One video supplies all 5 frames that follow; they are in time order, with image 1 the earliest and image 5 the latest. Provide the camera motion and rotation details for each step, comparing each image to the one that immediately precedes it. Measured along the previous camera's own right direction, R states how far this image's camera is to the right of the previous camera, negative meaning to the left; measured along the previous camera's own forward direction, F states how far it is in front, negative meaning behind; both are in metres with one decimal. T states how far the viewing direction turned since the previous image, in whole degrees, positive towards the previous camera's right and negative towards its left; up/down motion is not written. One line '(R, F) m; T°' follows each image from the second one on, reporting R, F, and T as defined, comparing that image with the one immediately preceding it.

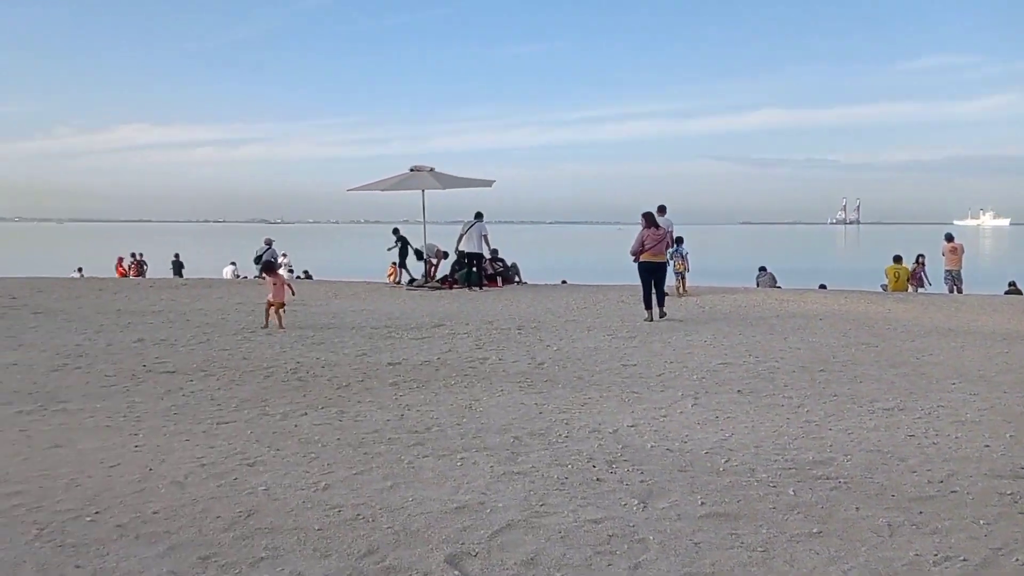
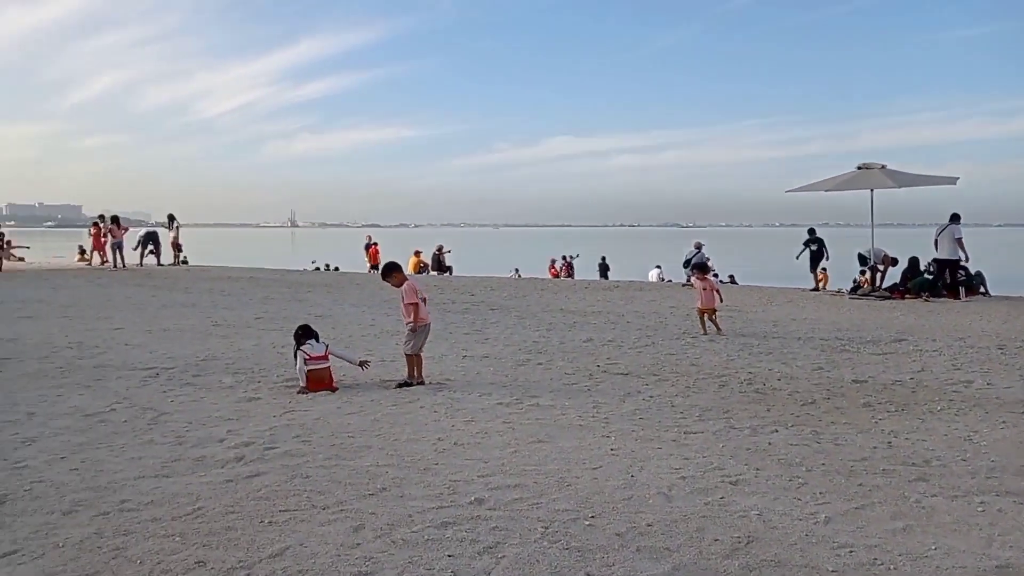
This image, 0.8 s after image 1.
(-0.5, +0.3) m; -26°
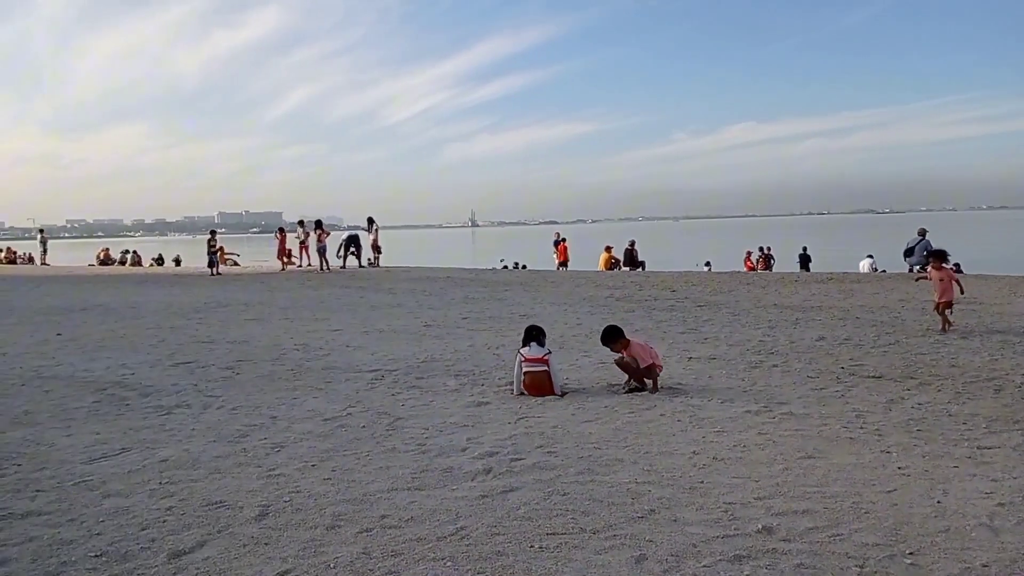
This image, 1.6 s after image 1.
(-0.5, +0.4) m; -11°
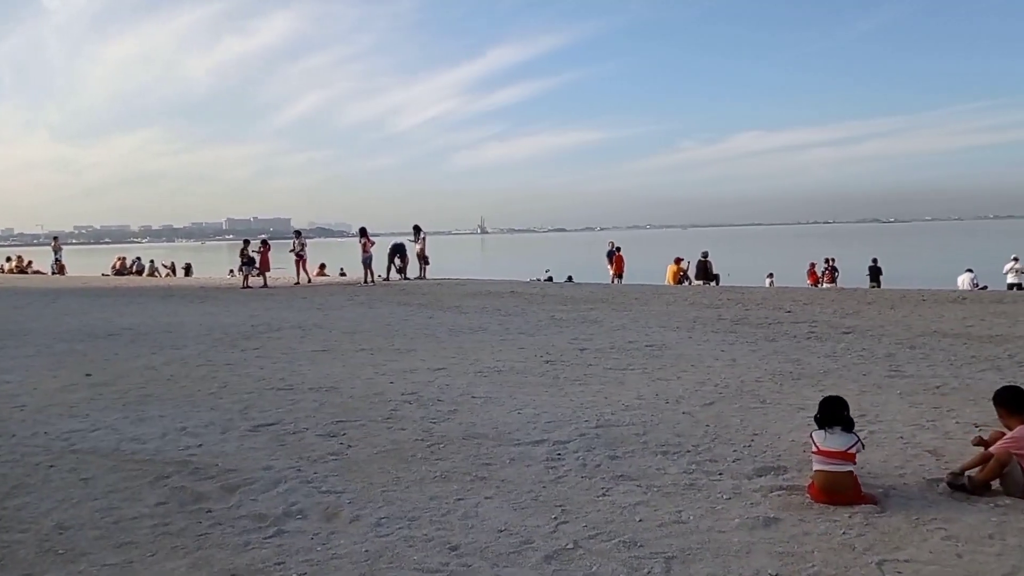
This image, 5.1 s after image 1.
(-1.5, +2.5) m; 0°
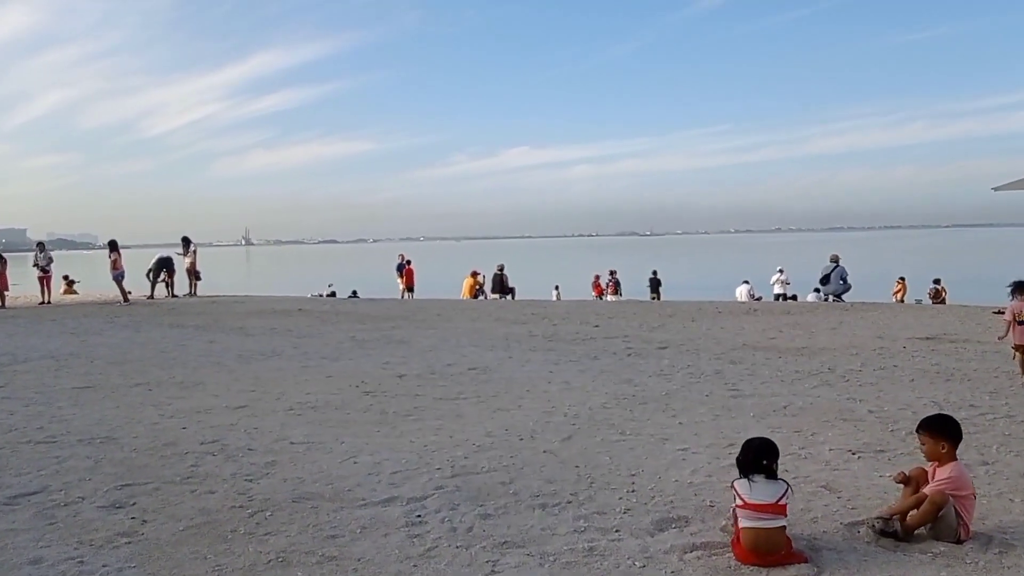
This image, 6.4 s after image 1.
(-0.4, +1.1) m; +14°
